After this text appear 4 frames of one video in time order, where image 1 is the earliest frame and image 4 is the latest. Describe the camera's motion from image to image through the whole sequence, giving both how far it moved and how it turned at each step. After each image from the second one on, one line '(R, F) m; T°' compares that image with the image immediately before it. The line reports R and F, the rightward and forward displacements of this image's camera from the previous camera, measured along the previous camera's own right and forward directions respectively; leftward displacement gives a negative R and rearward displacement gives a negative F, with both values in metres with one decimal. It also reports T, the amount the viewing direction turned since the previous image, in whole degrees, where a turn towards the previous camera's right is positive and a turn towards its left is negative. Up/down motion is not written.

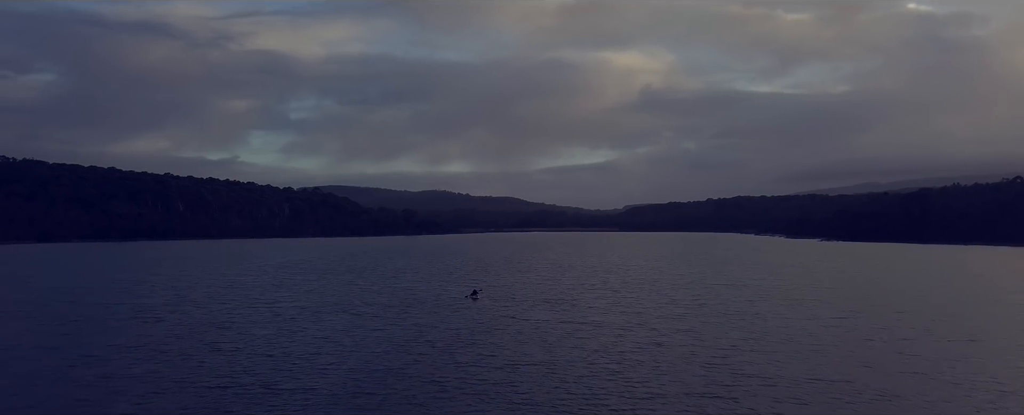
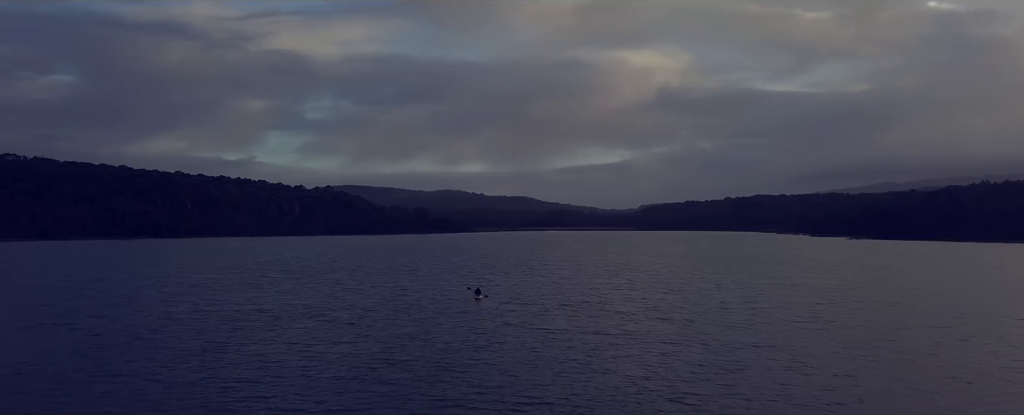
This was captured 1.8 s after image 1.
(+0.1, +2.0) m; -1°
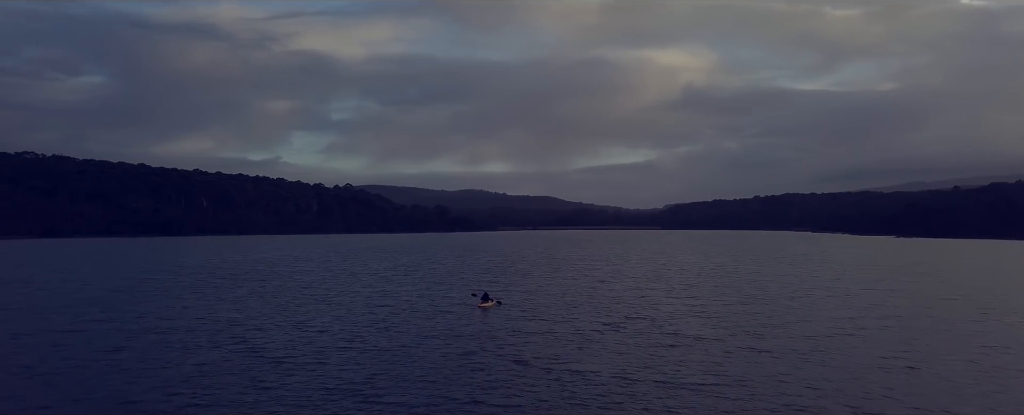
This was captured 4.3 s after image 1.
(+0.1, +2.6) m; -2°
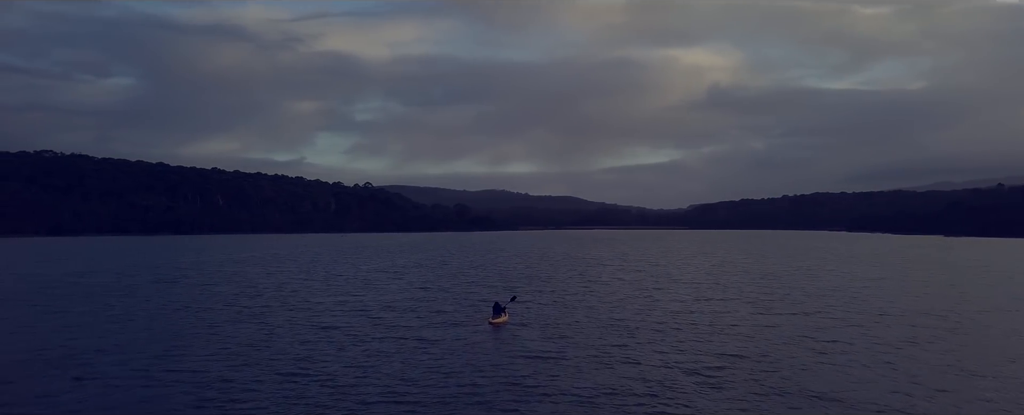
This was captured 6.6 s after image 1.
(+0.1, +2.4) m; -2°
